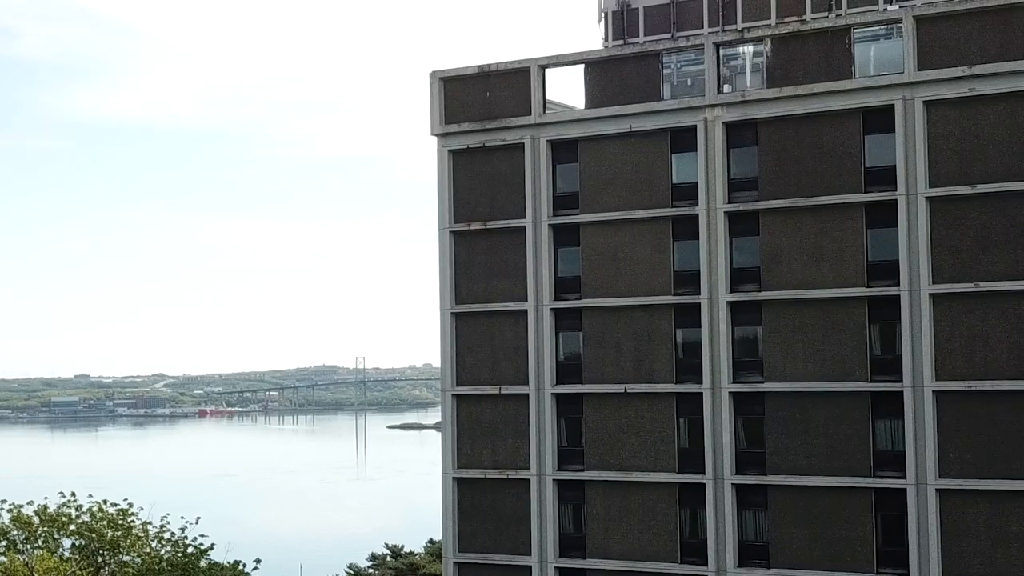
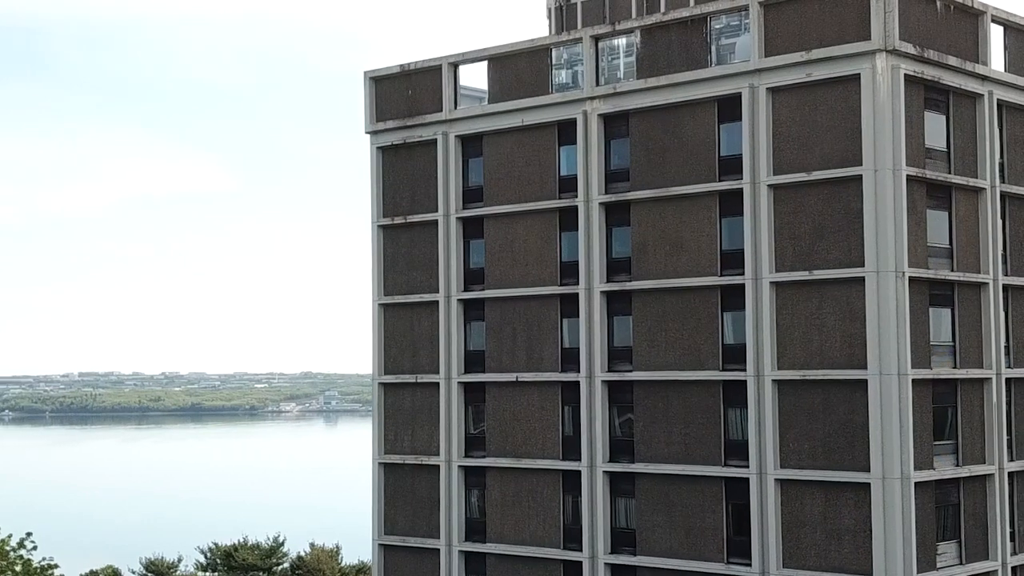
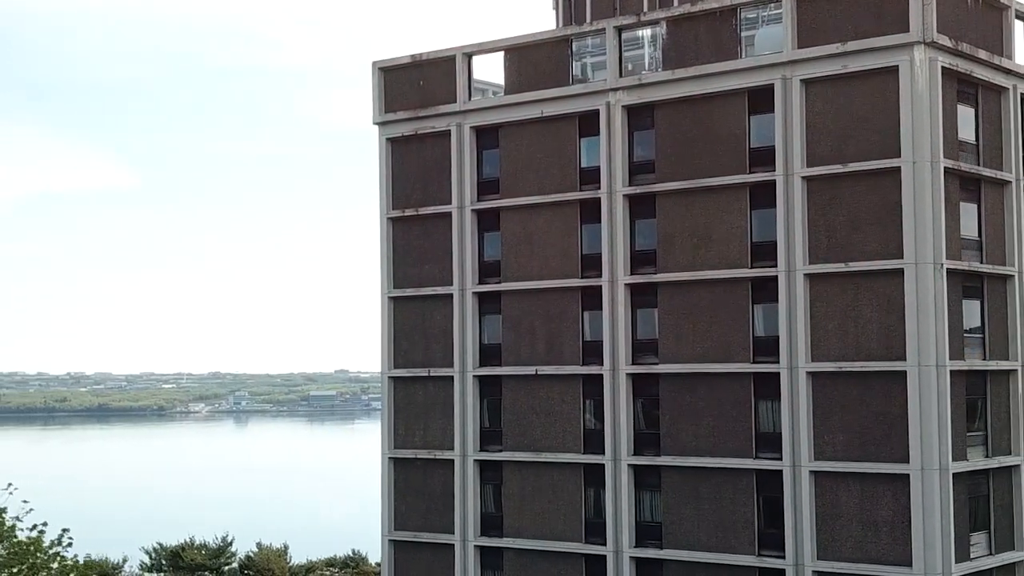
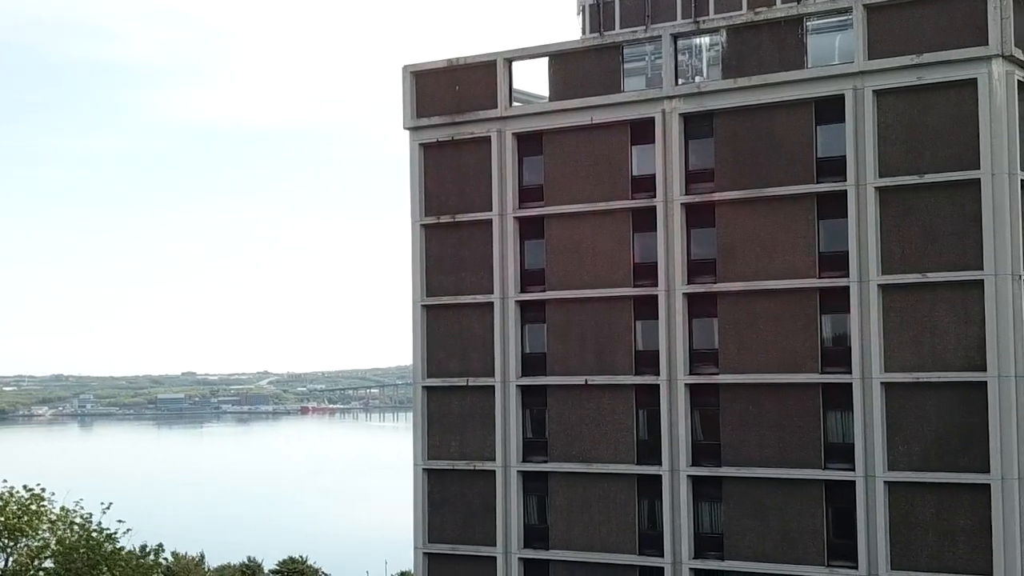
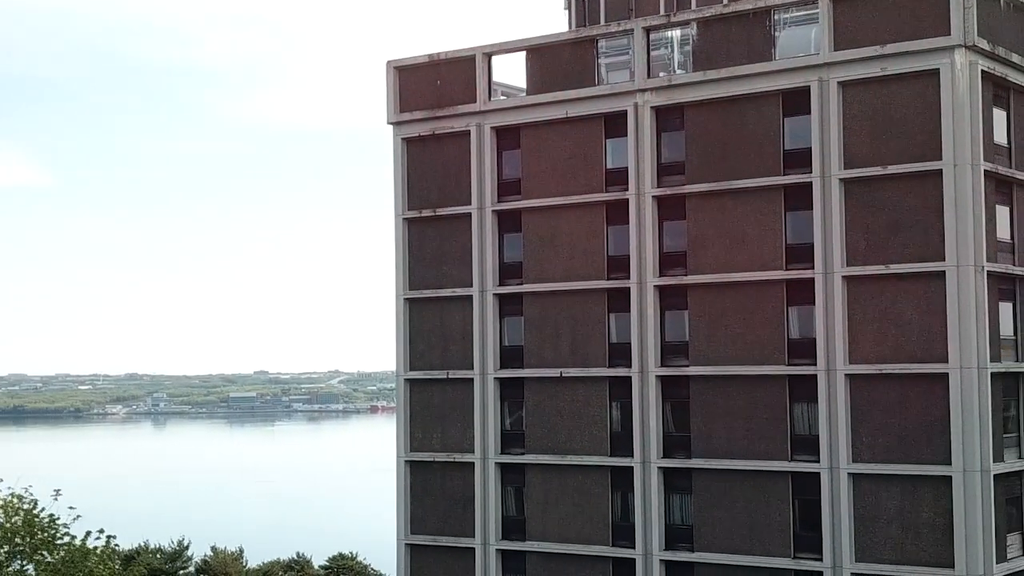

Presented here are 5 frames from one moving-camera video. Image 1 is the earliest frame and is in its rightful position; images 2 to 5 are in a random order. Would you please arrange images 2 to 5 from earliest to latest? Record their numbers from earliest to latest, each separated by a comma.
4, 5, 3, 2
